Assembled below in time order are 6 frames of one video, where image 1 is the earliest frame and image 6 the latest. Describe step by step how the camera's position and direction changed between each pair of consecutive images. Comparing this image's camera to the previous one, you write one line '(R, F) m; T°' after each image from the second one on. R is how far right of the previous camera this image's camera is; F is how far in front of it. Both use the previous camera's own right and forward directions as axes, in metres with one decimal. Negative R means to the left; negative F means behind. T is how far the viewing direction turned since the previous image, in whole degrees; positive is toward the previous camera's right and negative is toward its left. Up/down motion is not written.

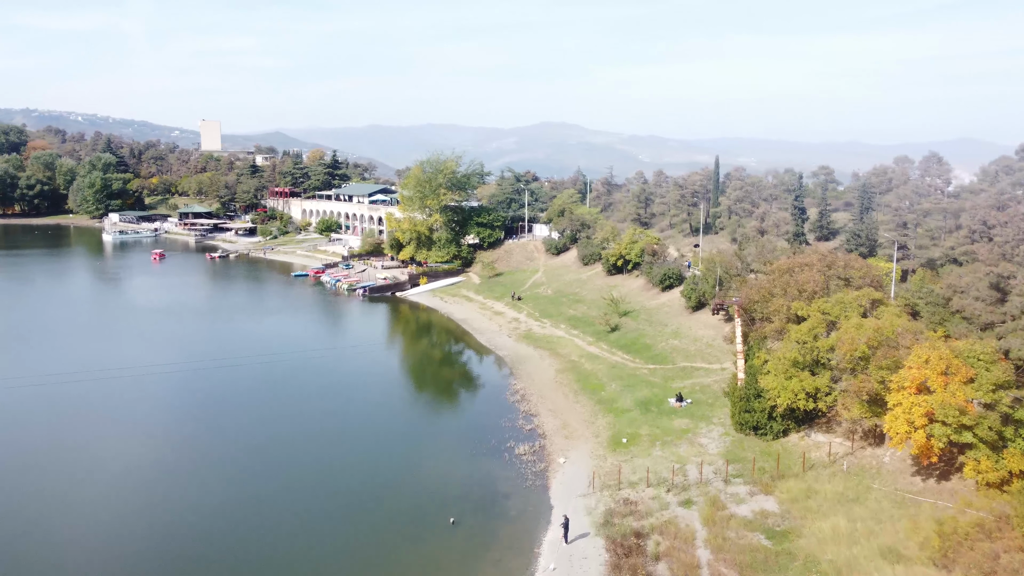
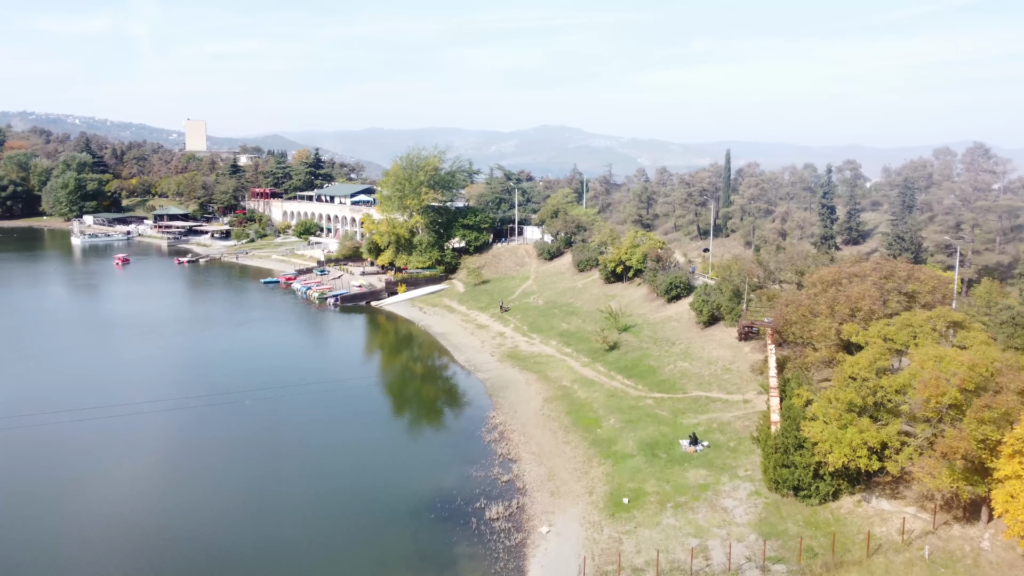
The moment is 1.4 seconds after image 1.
(+0.8, +5.9) m; 0°
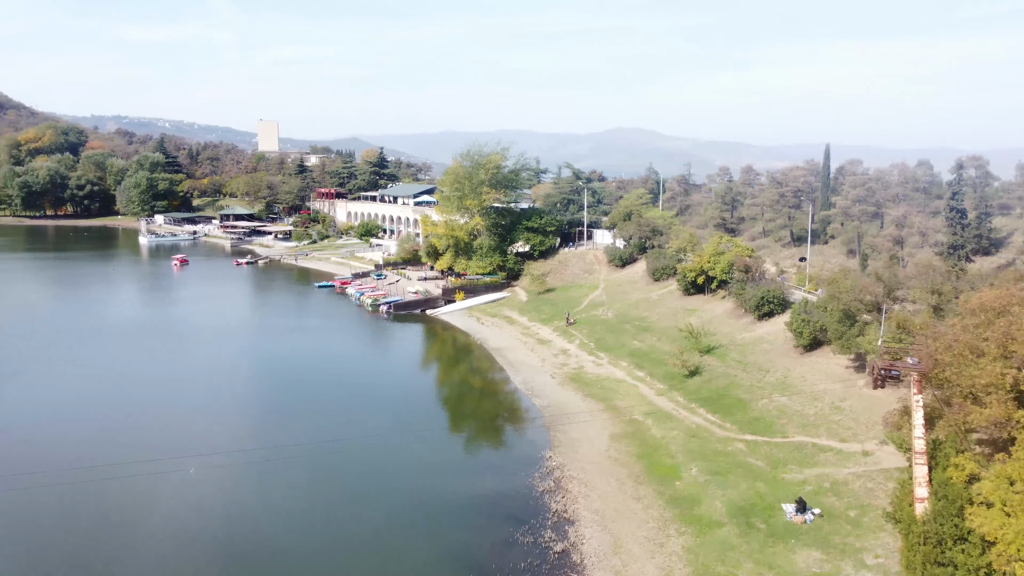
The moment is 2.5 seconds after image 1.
(+0.3, +4.8) m; -5°
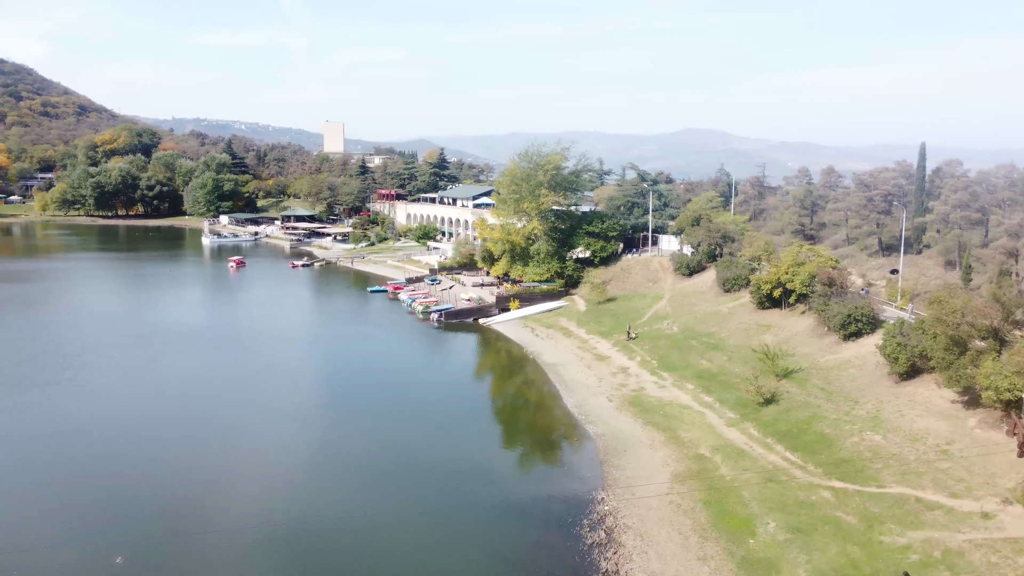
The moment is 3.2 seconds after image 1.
(+0.4, +3.0) m; -5°
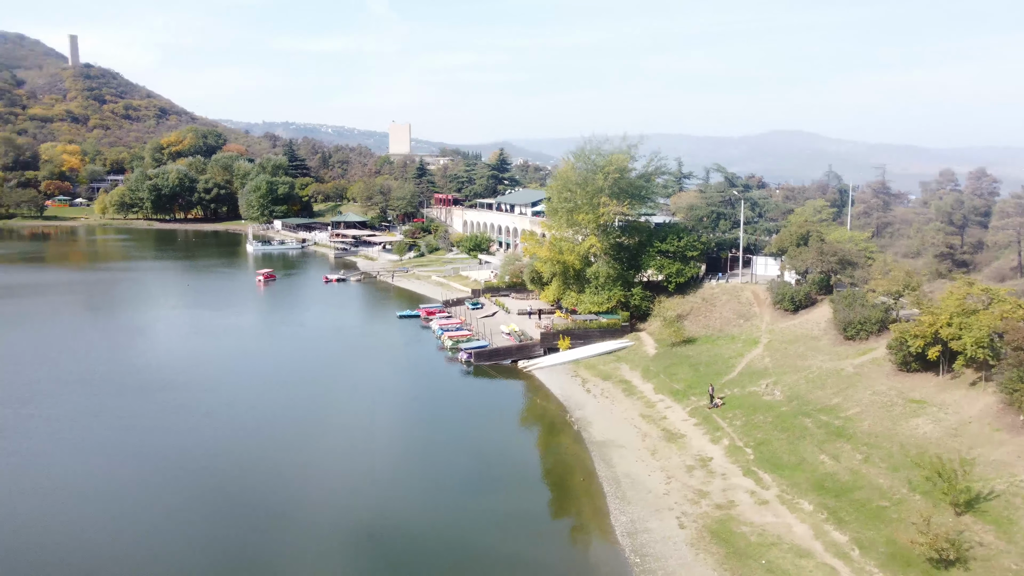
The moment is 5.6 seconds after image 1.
(+1.4, +10.3) m; -6°
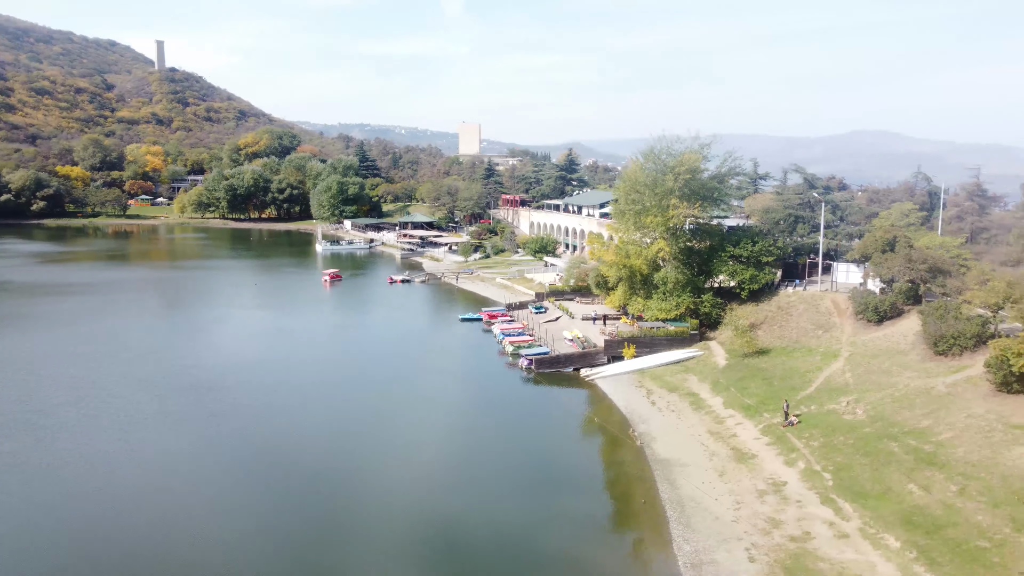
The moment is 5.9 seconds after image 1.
(+0.3, +1.3) m; -5°
